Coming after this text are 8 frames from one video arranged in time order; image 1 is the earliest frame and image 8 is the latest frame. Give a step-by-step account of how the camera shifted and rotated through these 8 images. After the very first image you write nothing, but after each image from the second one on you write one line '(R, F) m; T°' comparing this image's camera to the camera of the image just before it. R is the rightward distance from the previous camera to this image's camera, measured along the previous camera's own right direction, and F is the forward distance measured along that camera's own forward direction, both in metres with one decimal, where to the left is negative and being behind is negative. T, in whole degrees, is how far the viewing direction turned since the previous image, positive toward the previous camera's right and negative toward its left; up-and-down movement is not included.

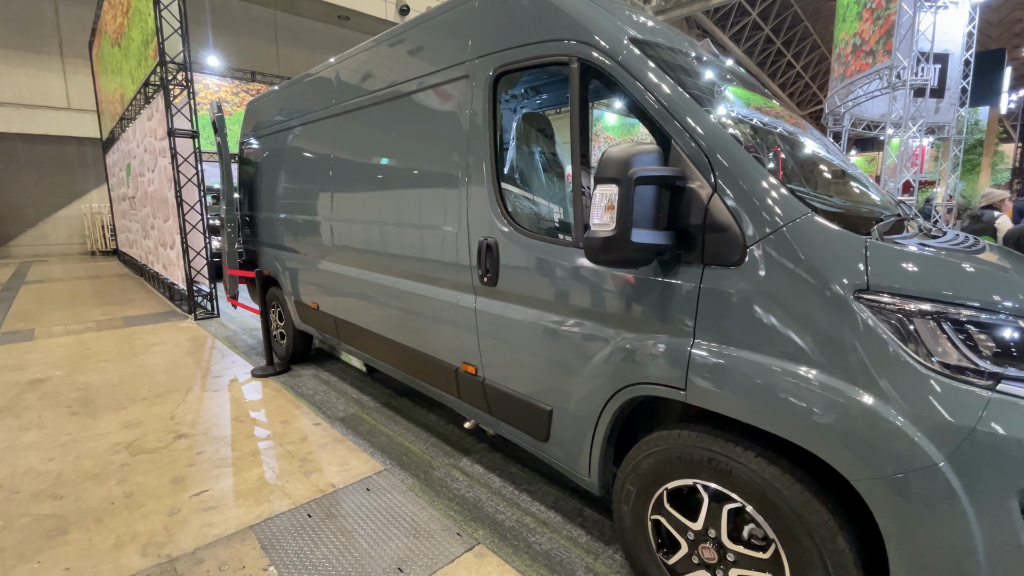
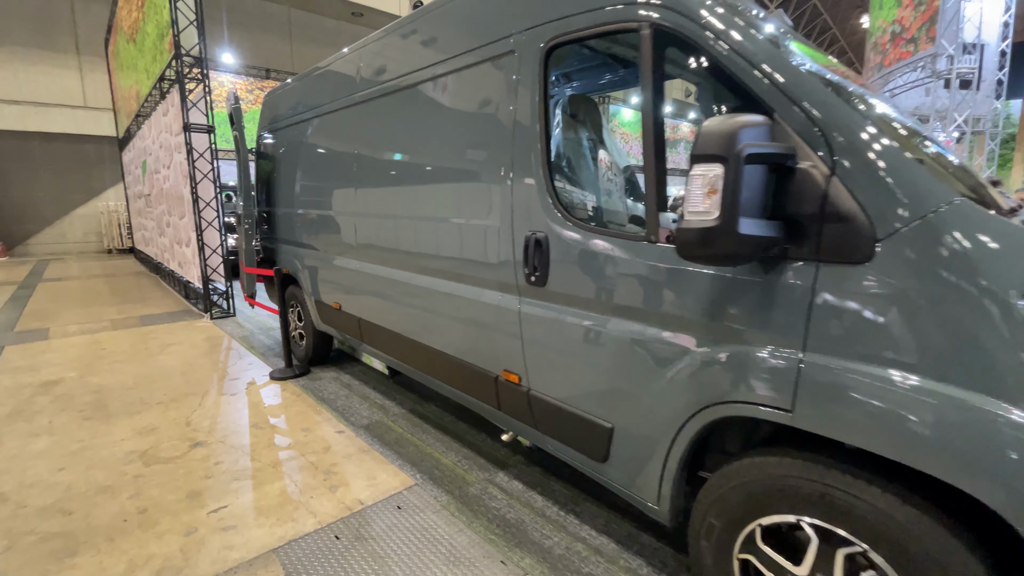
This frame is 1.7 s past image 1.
(-0.2, +0.3) m; -1°
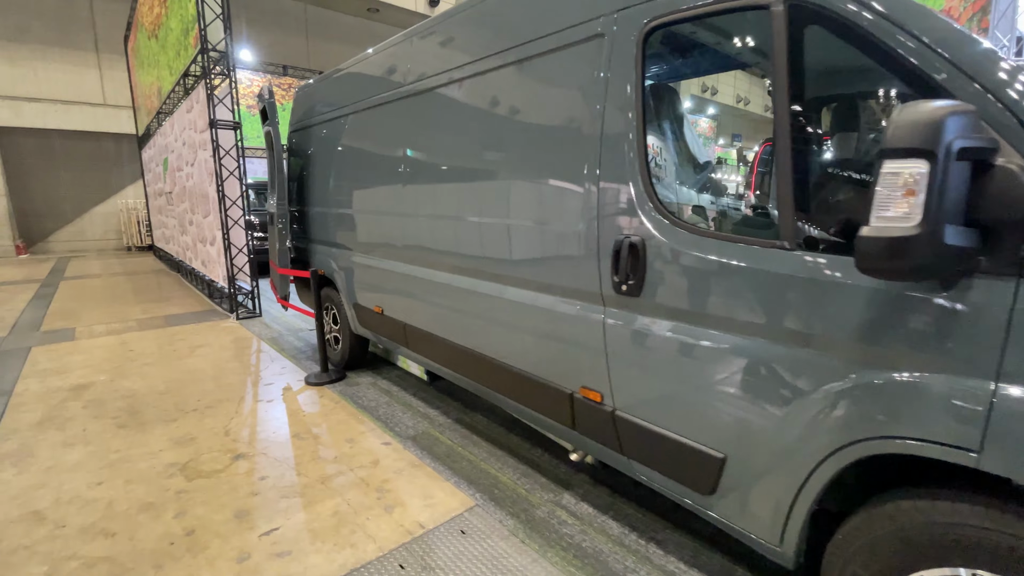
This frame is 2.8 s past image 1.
(-0.3, +0.2) m; -1°
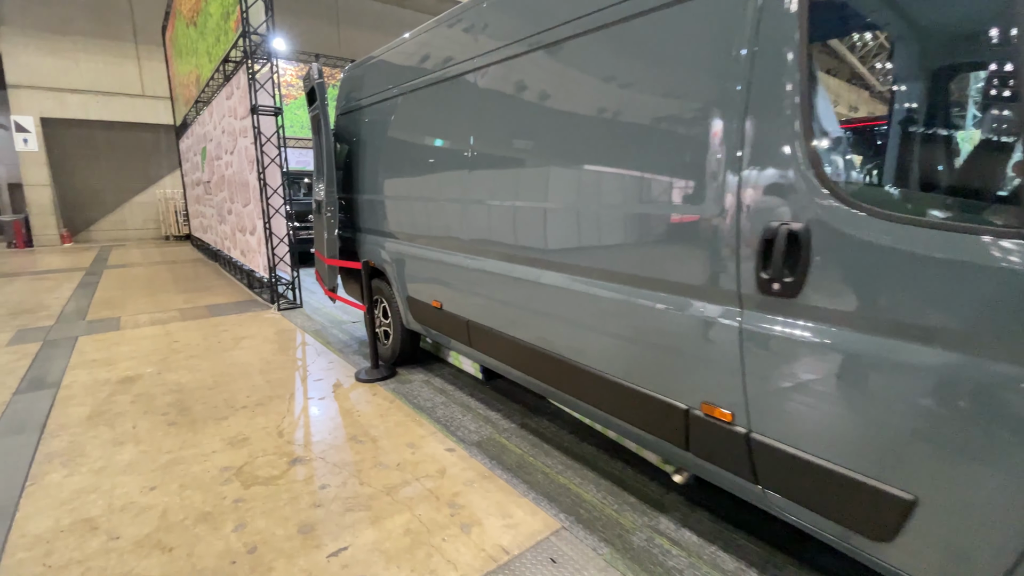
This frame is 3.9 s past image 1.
(-0.3, +0.3) m; -3°
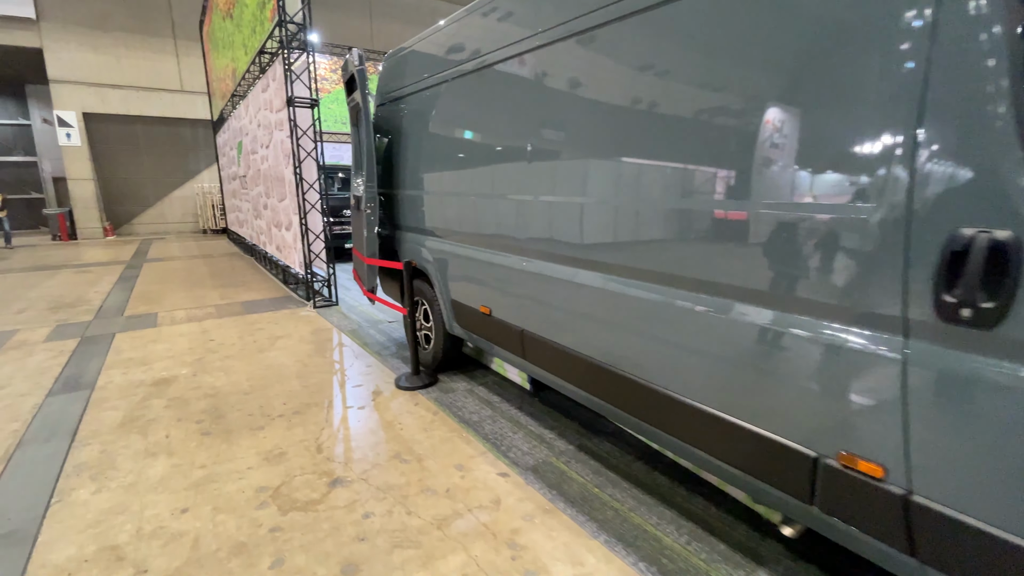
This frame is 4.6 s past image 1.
(-0.2, +0.3) m; -3°
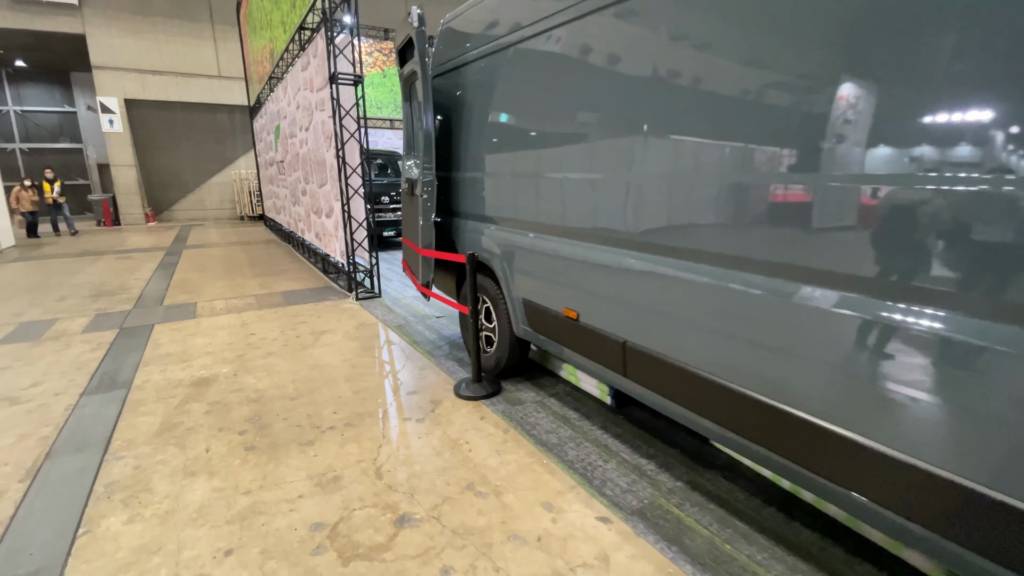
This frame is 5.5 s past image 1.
(-0.4, +0.5) m; -3°
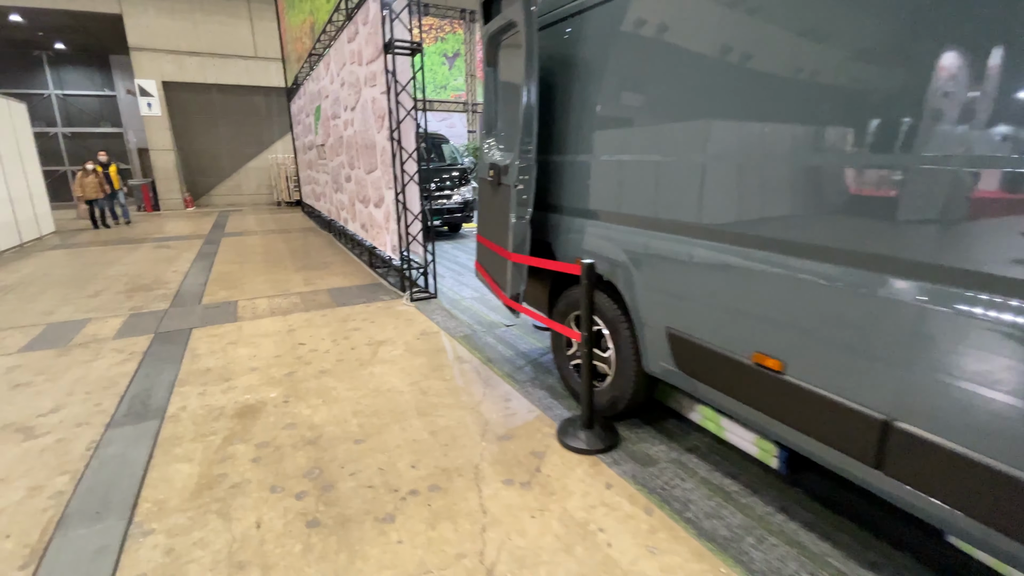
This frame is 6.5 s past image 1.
(-0.6, +0.8) m; -3°
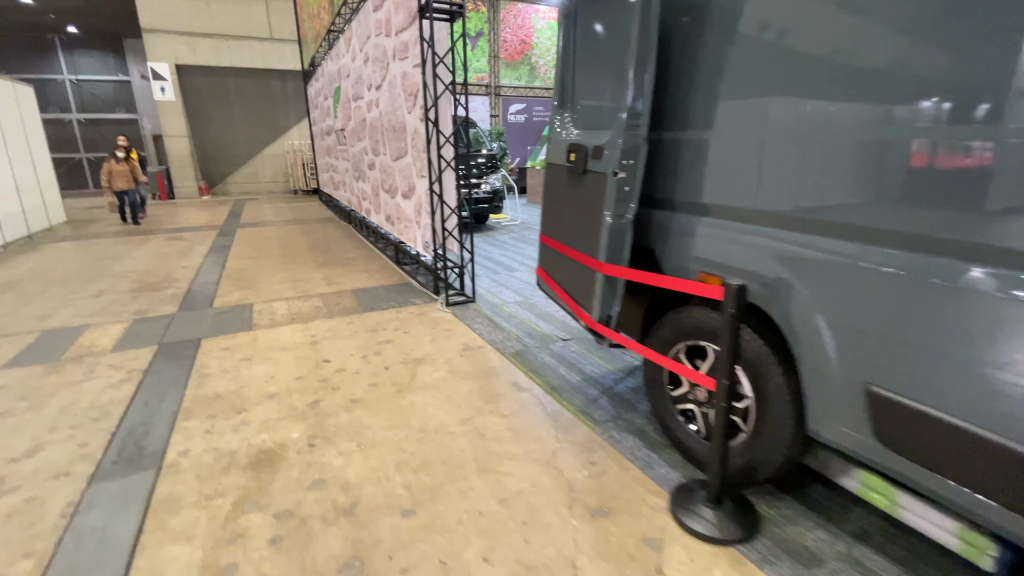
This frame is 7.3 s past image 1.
(-0.4, +0.7) m; -2°
